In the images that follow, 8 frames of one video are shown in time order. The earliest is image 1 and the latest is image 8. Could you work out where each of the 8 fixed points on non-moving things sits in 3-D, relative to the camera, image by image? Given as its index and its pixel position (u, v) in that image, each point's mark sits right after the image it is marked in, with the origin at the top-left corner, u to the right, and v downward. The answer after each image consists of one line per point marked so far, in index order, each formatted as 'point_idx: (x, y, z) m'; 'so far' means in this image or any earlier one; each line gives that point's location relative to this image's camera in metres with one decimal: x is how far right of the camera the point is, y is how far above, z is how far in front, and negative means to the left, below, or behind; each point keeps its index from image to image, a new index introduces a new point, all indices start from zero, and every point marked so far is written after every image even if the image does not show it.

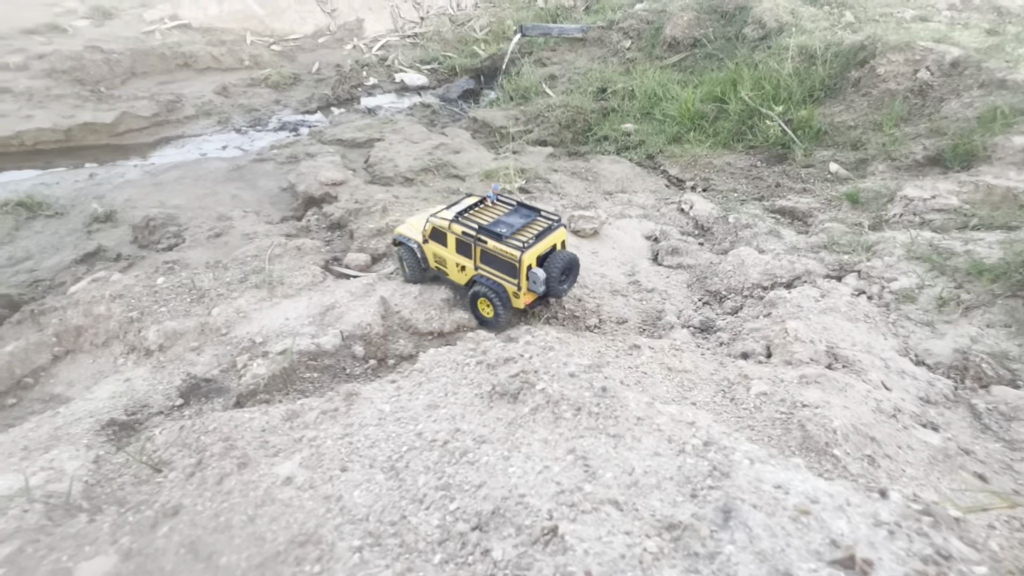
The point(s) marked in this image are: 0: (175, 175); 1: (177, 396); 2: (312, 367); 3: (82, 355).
0: (-5.6, +1.9, +7.7) m
1: (-2.5, -0.8, +3.5) m
2: (-1.5, -0.6, +3.6) m
3: (-3.7, -0.6, +4.0) m
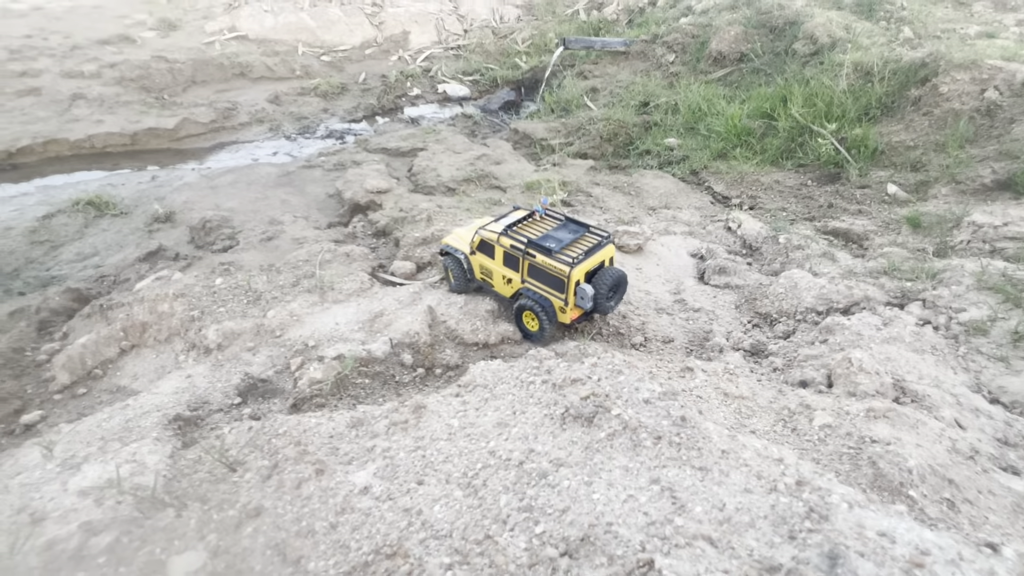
0: (-4.9, +1.9, +8.1) m
1: (-2.1, -0.8, +3.6) m
2: (-1.2, -0.7, +3.7) m
3: (-3.3, -0.6, +4.2) m
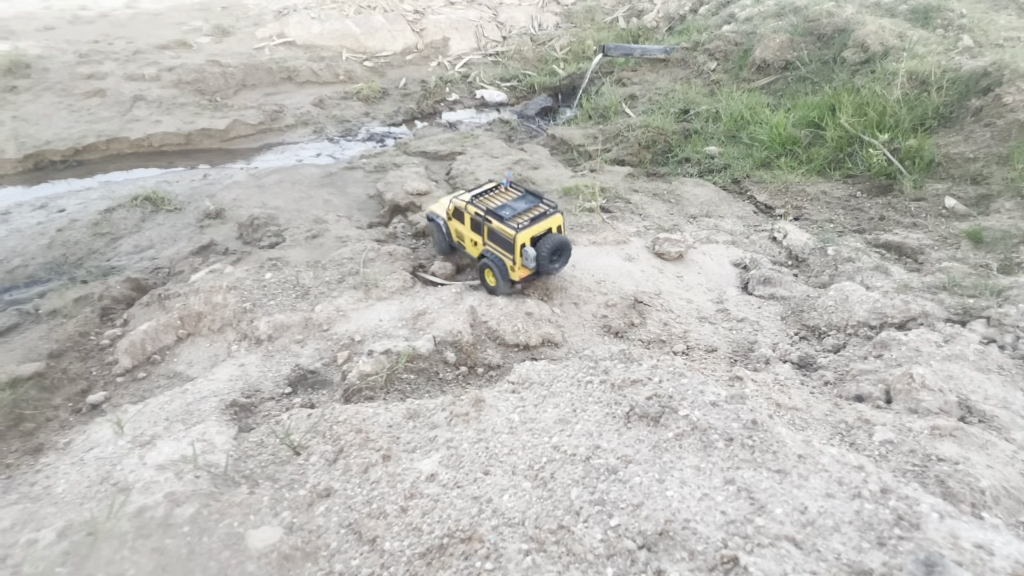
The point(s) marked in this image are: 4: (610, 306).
0: (-4.2, +2.0, +8.4) m
1: (-1.8, -0.8, +3.7) m
2: (-0.8, -0.7, +3.8) m
3: (-3.0, -0.5, +4.4) m
4: (+1.0, -0.2, +4.6) m
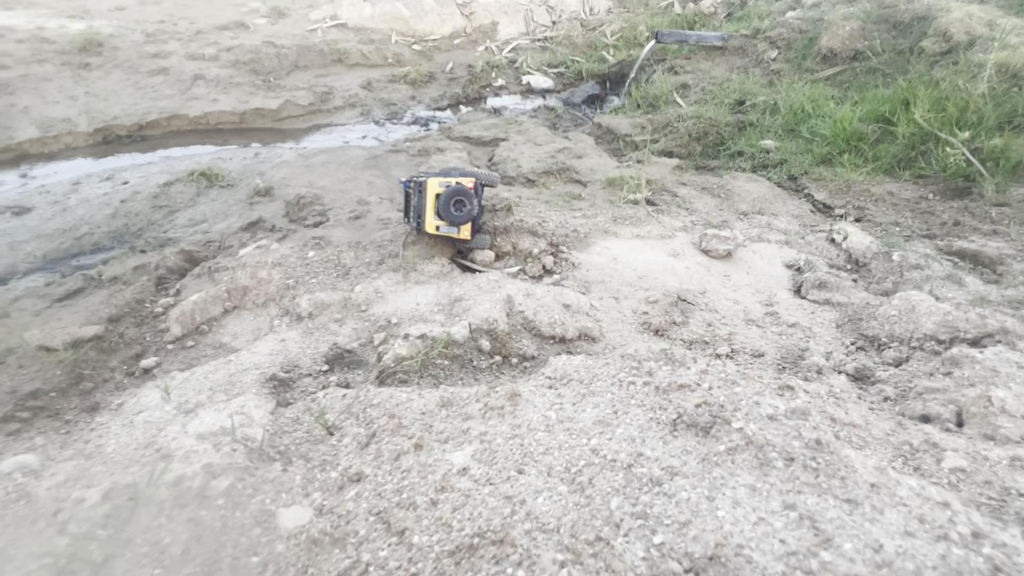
0: (-3.4, +2.4, +8.6) m
1: (-1.5, -0.6, +3.8) m
2: (-0.6, -0.5, +3.8) m
3: (-2.6, -0.2, +4.6) m
4: (+1.3, -0.1, +4.5) m
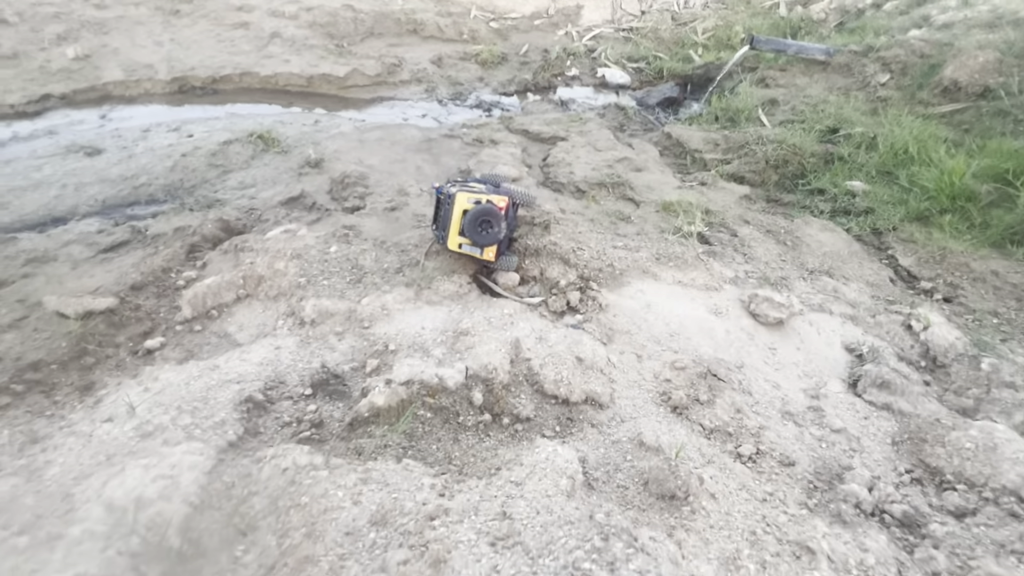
0: (-2.4, +2.7, +8.4) m
1: (-1.6, -0.7, +3.6) m
2: (-0.6, -0.8, +3.5) m
3: (-2.5, -0.1, +4.5) m
4: (+1.4, -0.7, +4.0) m
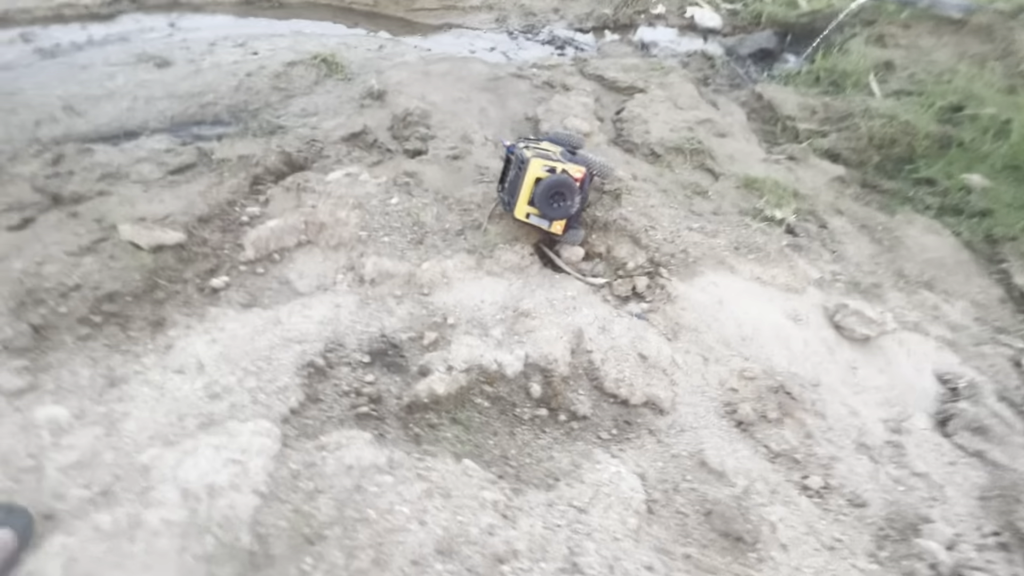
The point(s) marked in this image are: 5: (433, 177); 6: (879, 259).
0: (-1.2, +3.7, +7.9) m
1: (-1.1, -0.4, +3.6) m
2: (-0.2, -0.7, +3.4) m
3: (-1.9, +0.3, +4.4) m
4: (+1.9, -0.7, +3.7) m
5: (-1.0, +1.4, +6.0) m
6: (+4.1, +0.3, +5.2) m
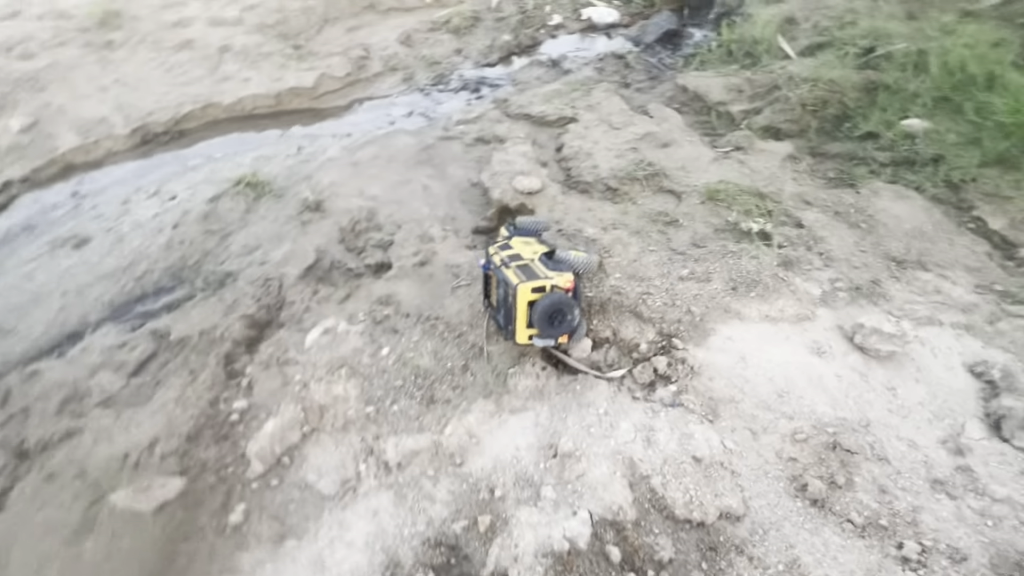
0: (-2.2, +2.0, +7.6) m
1: (-0.6, -1.9, +3.4) m
2: (+0.3, -1.8, +3.2) m
3: (-1.7, -1.4, +4.2) m
4: (+2.3, -1.2, +3.7) m
5: (-1.3, -0.1, +5.7) m
6: (+4.0, +0.5, +5.2) m
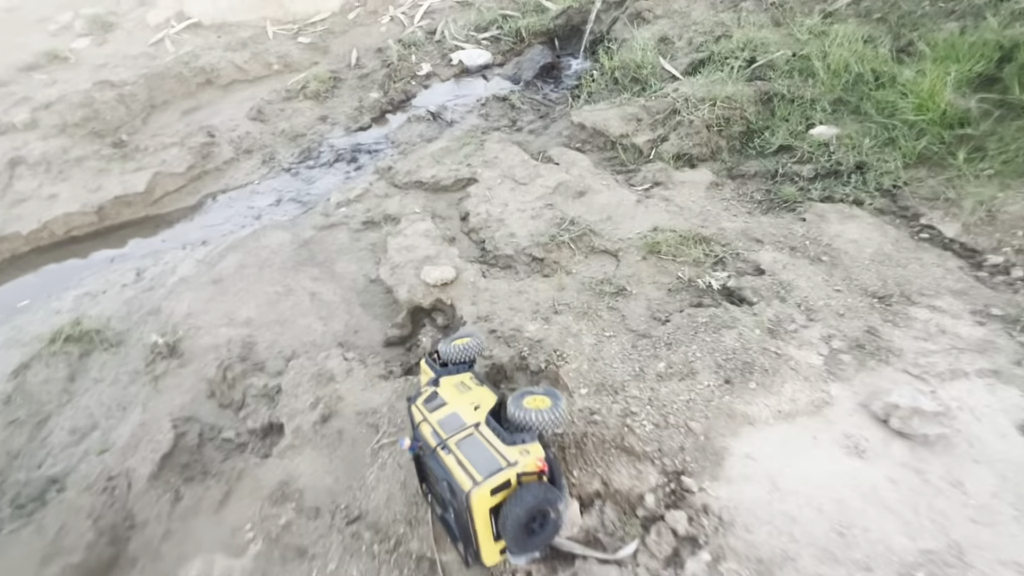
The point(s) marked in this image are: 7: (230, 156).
0: (-3.5, 0.0, +6.0) m
1: (-0.4, -3.1, +1.9) m
2: (+0.5, -2.8, +1.9) m
3: (-1.6, -2.9, +2.5) m
4: (+2.2, -1.9, +2.7) m
5: (-1.8, -1.7, +4.2) m
6: (+3.2, 0.0, +4.6) m
7: (-4.3, +1.7, +7.2) m
